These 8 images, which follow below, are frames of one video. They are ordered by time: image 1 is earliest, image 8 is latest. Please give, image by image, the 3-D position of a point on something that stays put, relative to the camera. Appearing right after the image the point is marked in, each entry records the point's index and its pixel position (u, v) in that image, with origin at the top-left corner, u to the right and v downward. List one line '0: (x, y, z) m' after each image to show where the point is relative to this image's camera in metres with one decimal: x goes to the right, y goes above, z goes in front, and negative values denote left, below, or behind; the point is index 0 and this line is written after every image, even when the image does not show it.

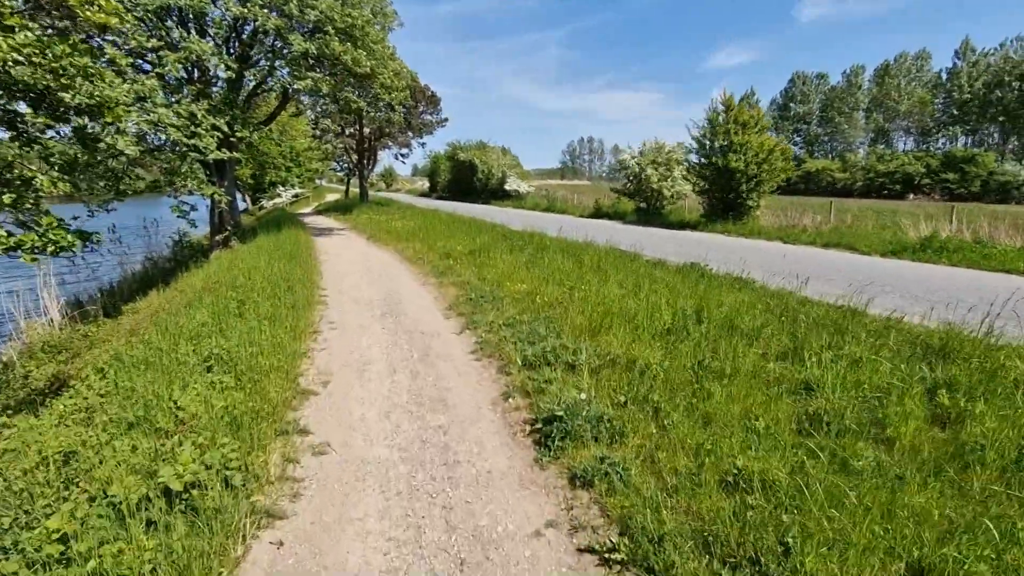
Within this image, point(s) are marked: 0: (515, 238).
0: (+0.1, +1.1, +10.9) m
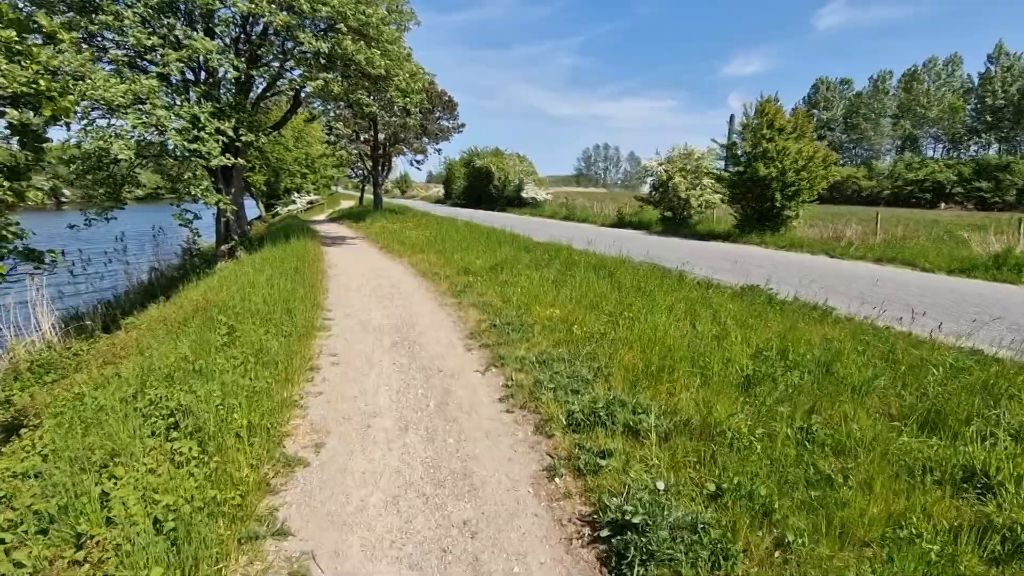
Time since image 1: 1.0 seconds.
0: (+0.6, +0.7, +10.0) m
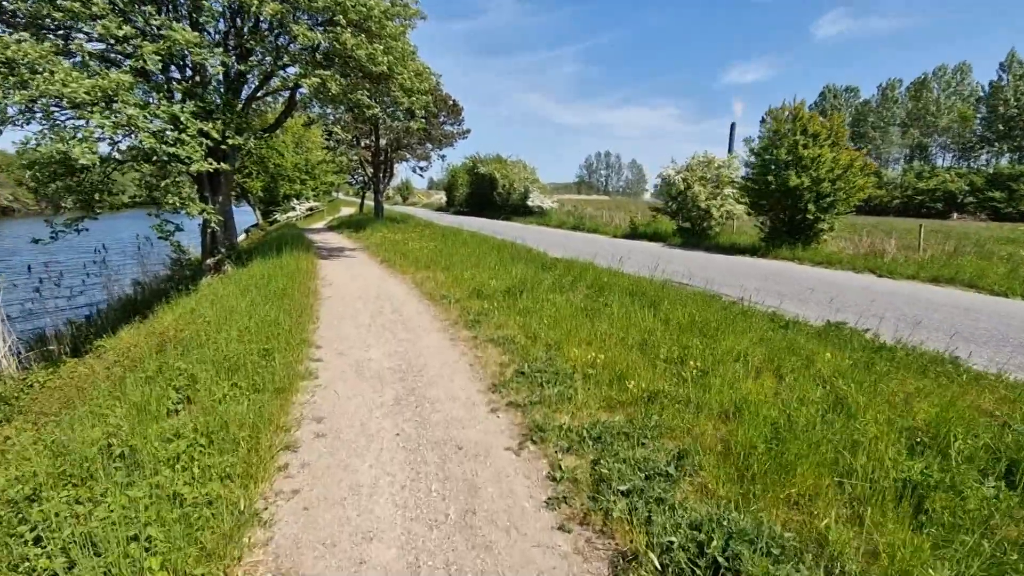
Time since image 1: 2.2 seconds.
0: (+0.9, +0.3, +8.9) m
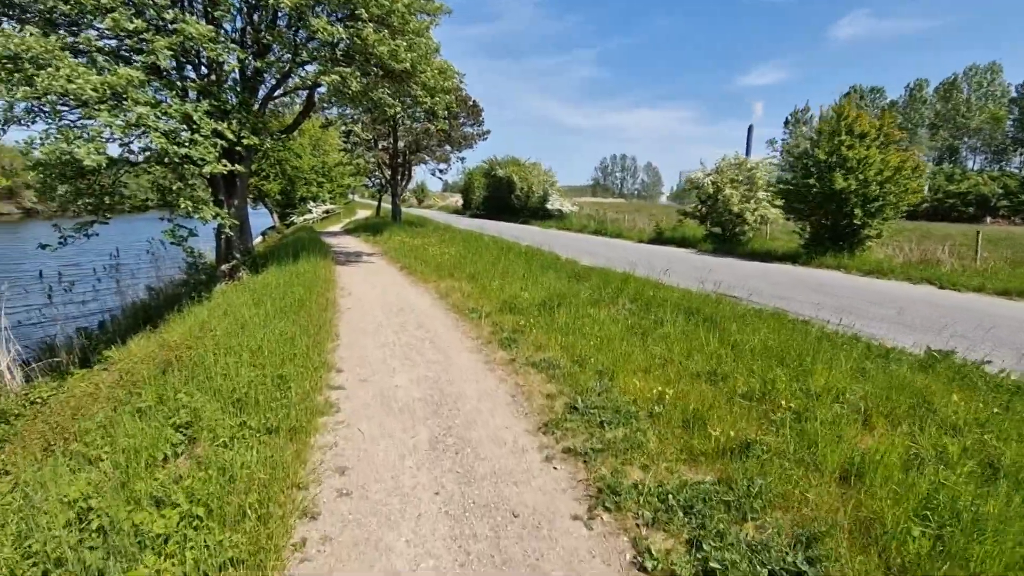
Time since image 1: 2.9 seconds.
0: (+1.4, +0.1, +8.2) m
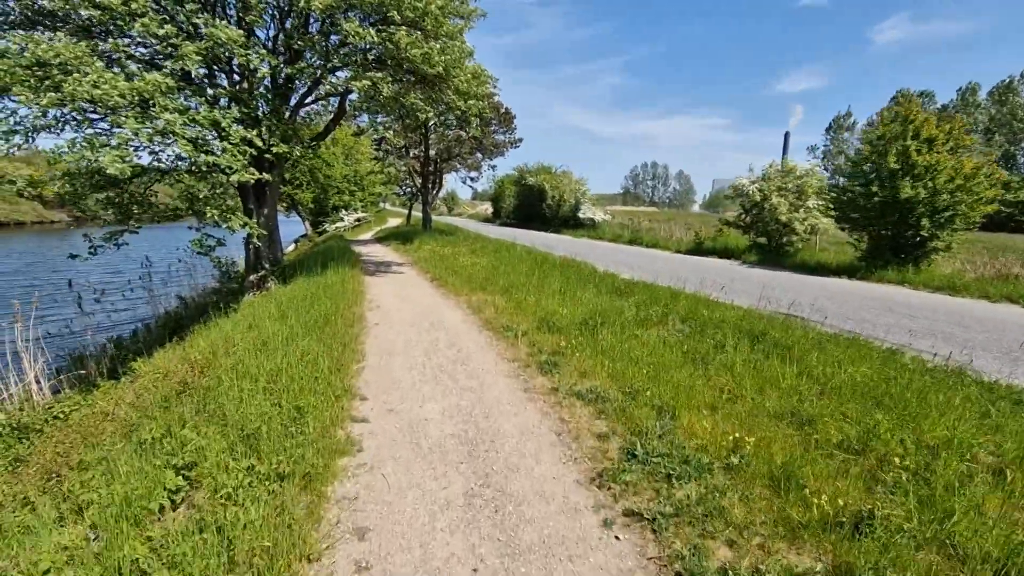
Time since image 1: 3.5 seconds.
0: (+2.0, -0.1, +7.5) m
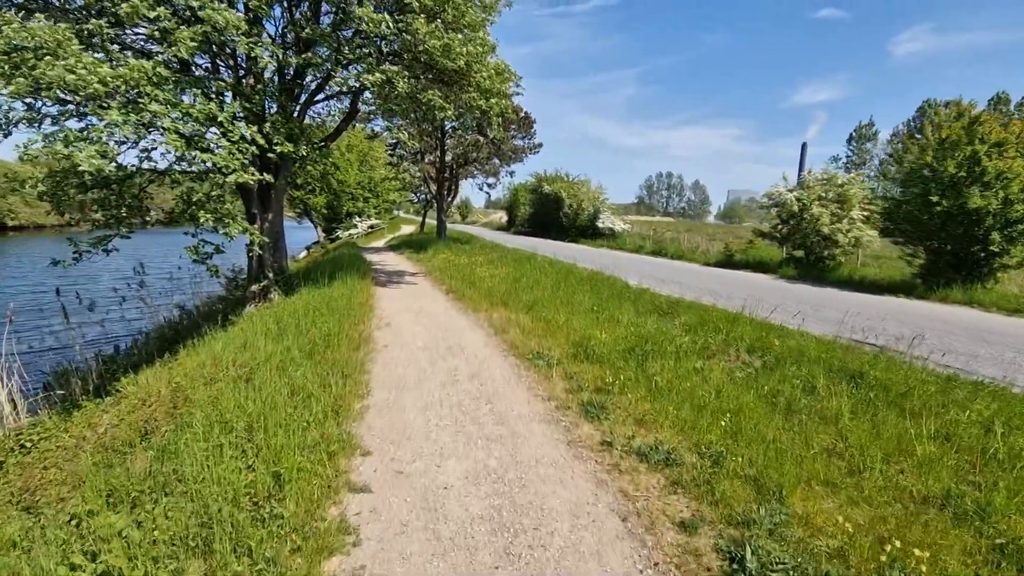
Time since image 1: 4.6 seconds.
0: (+2.3, -0.4, +6.5) m
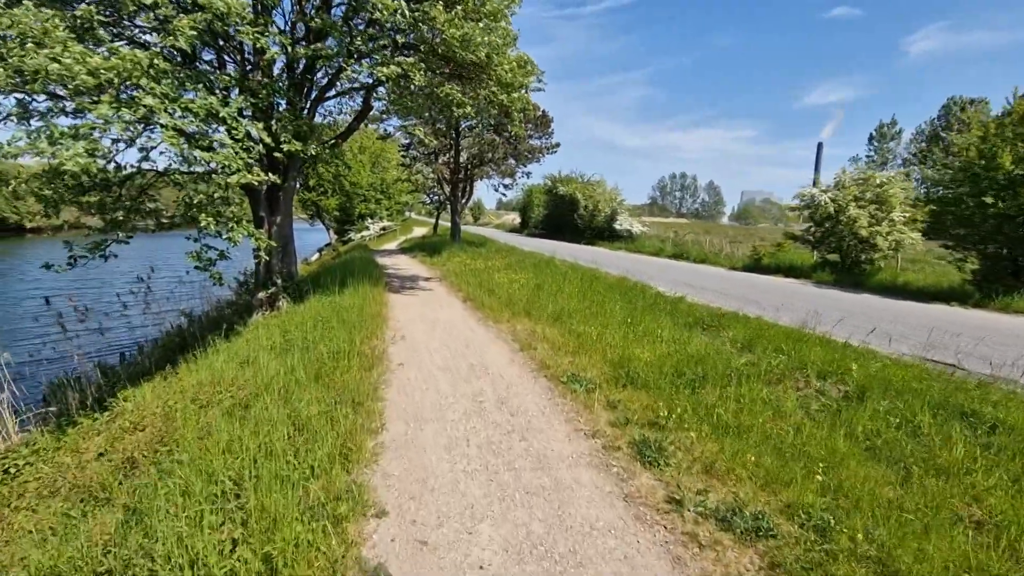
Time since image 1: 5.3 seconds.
0: (+2.7, -0.6, +5.8) m
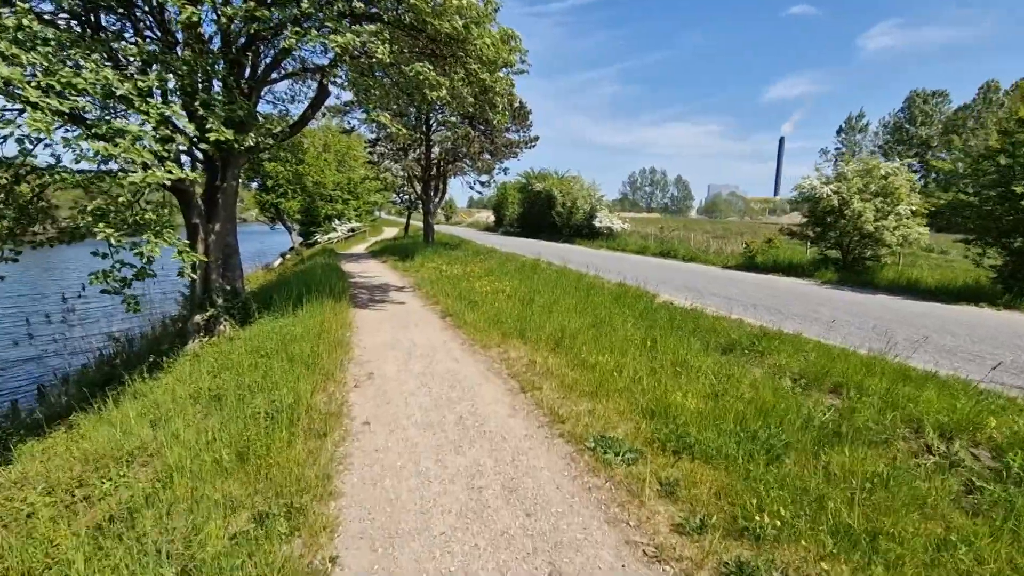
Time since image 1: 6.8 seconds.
0: (+2.7, -0.7, +4.5) m
